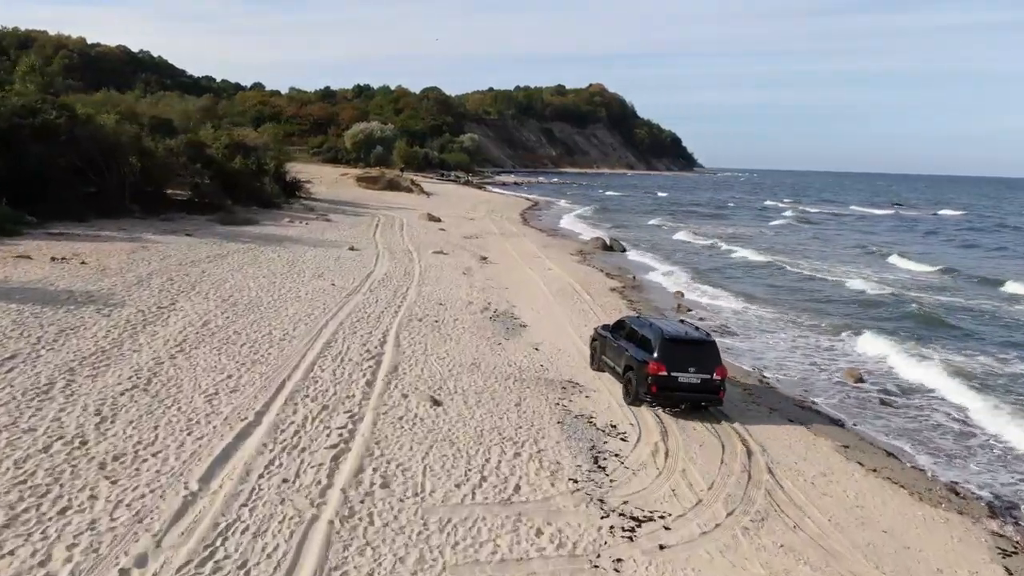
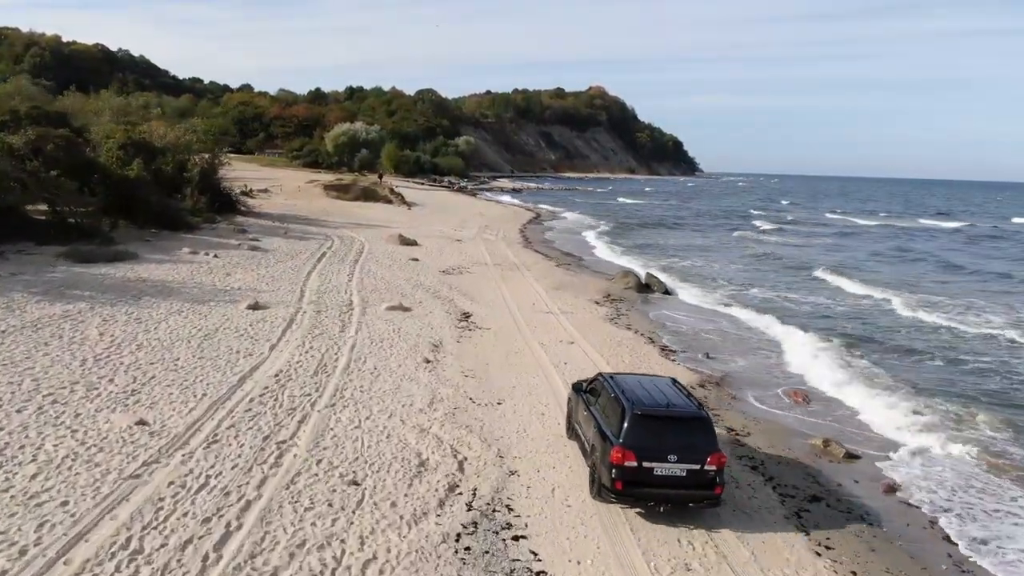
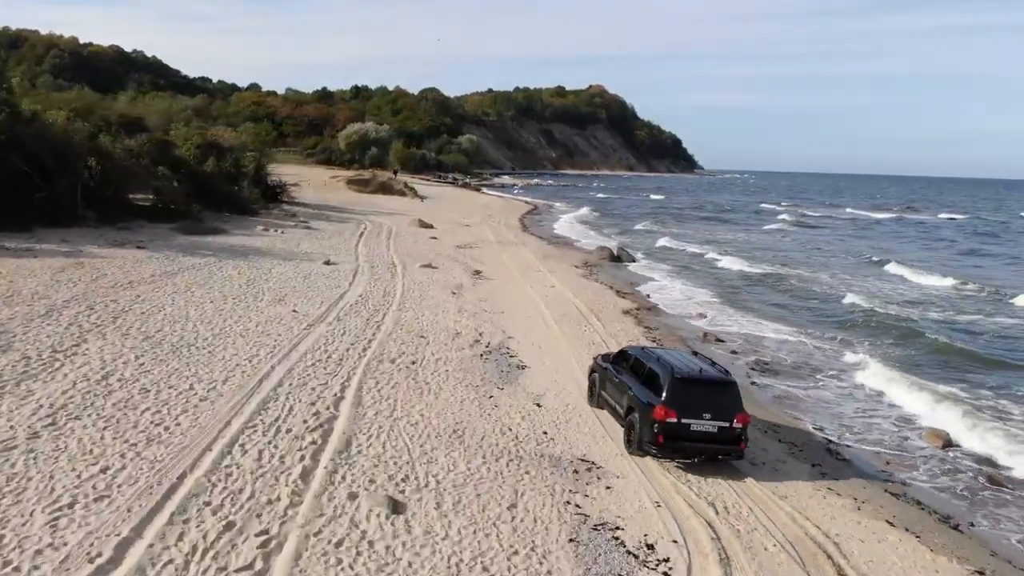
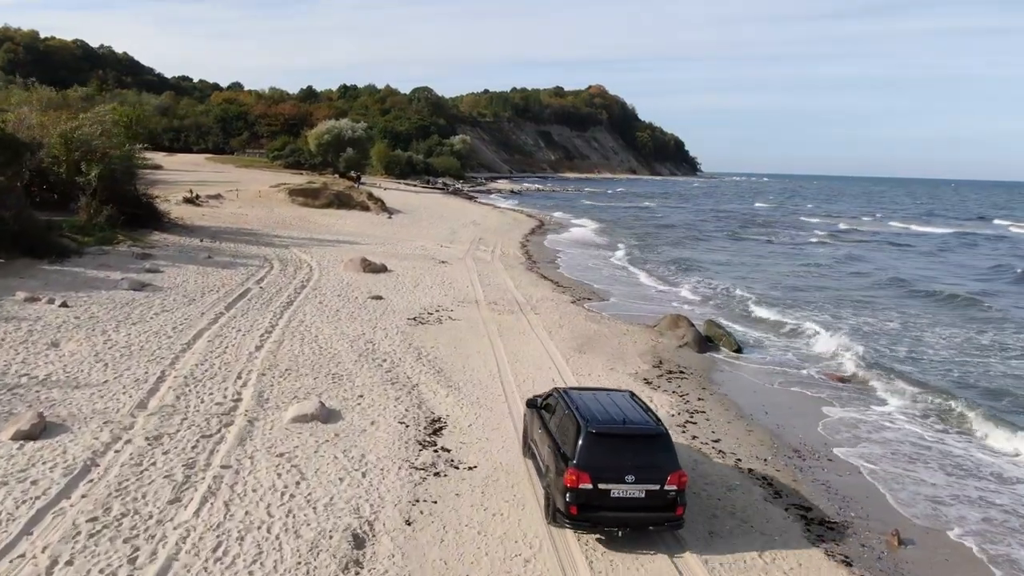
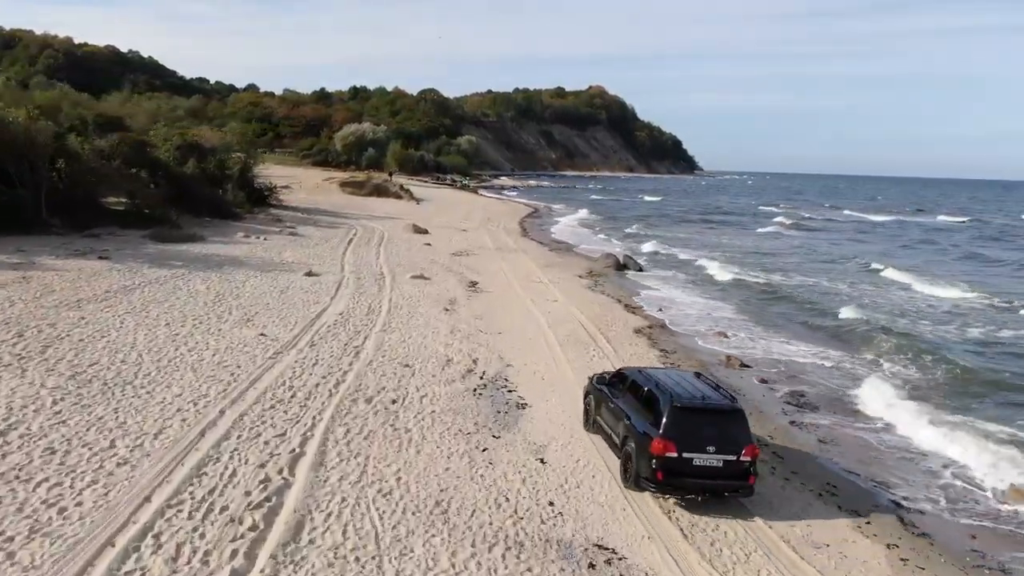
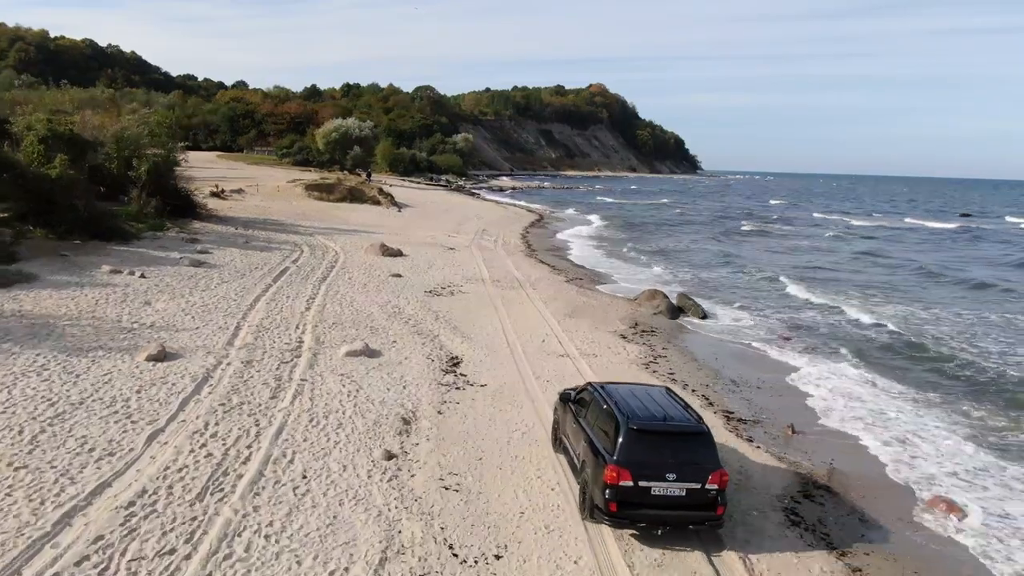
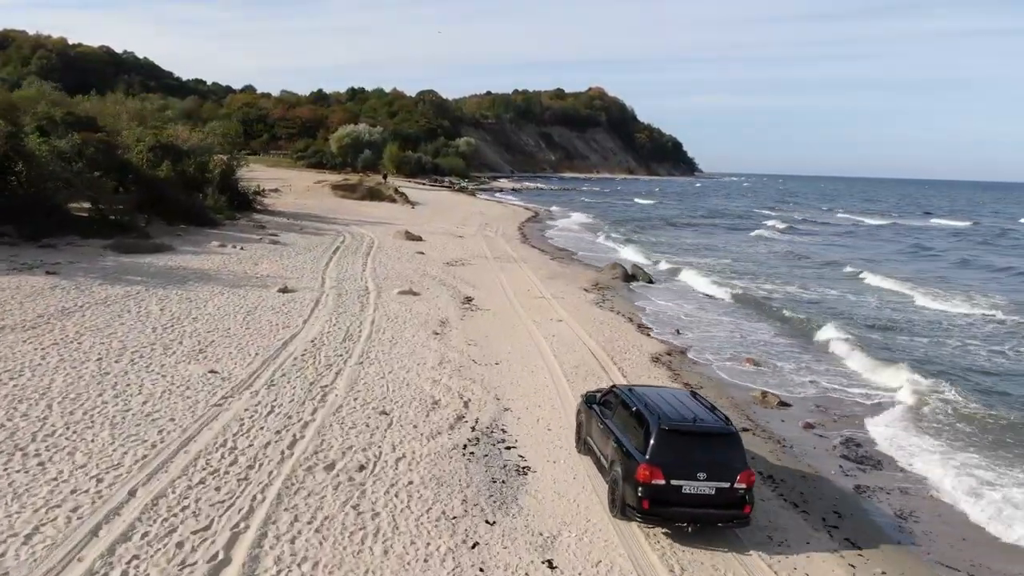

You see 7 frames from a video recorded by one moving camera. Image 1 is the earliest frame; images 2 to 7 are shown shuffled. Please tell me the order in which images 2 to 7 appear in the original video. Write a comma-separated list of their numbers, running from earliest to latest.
3, 5, 7, 2, 6, 4
